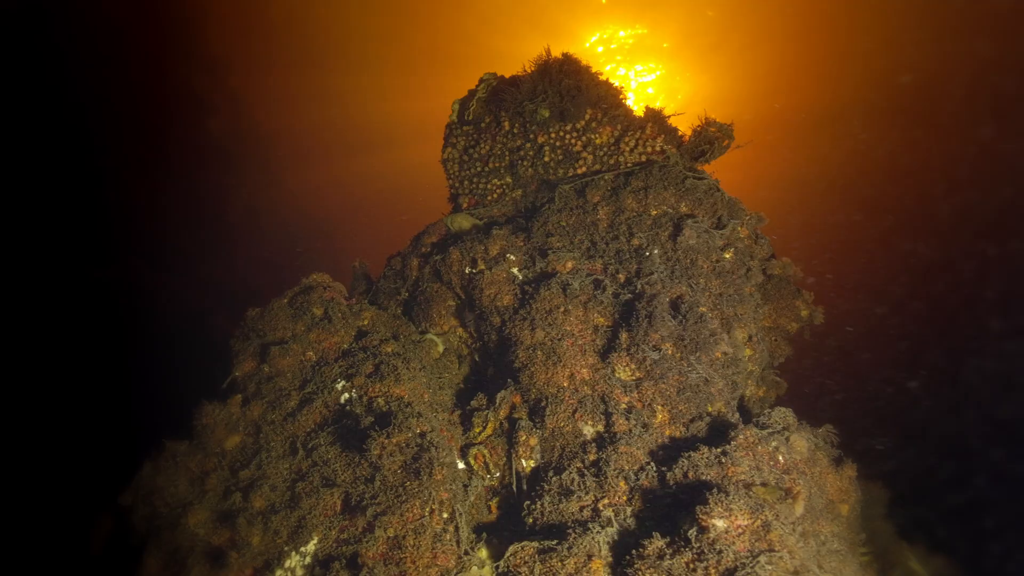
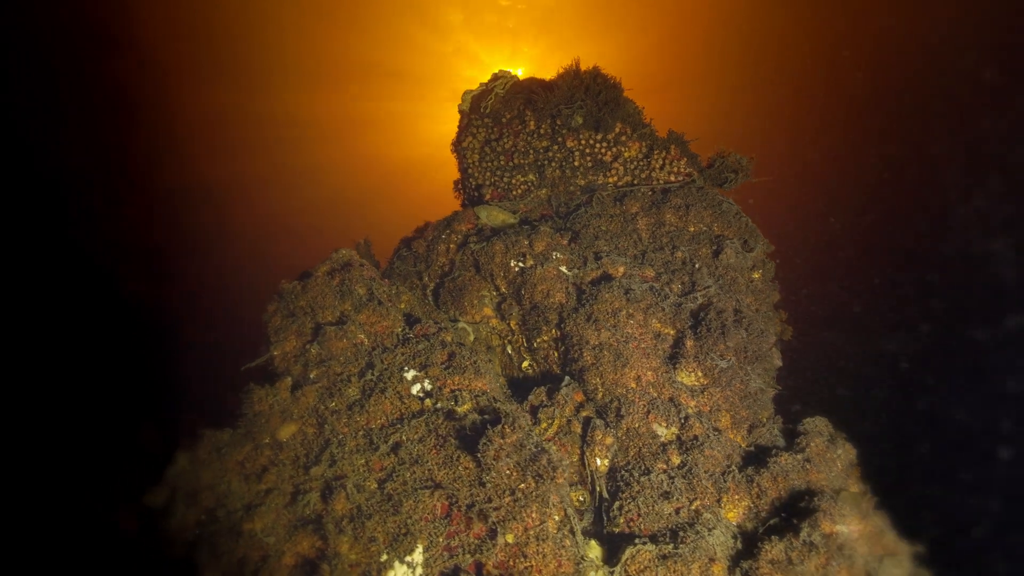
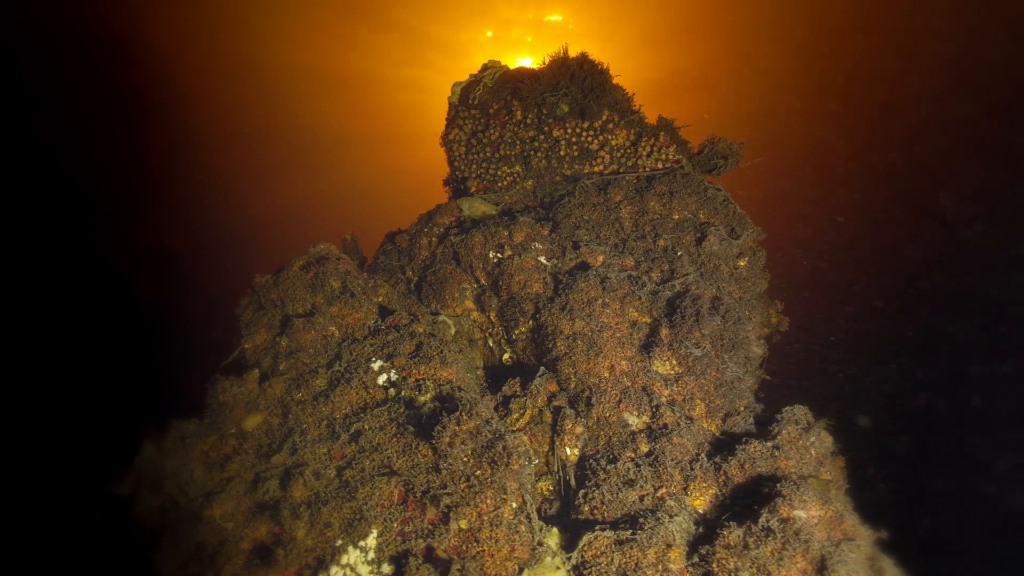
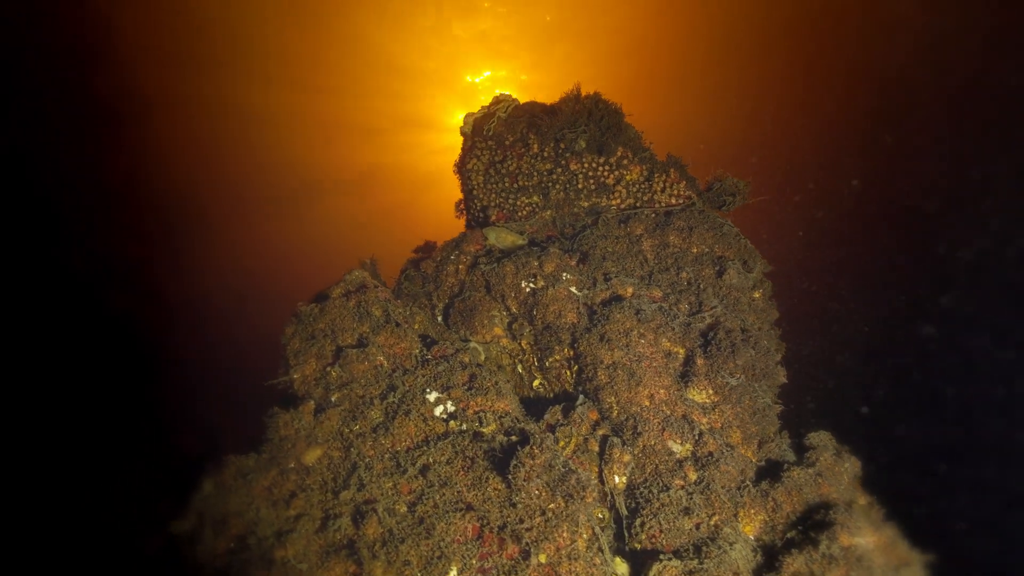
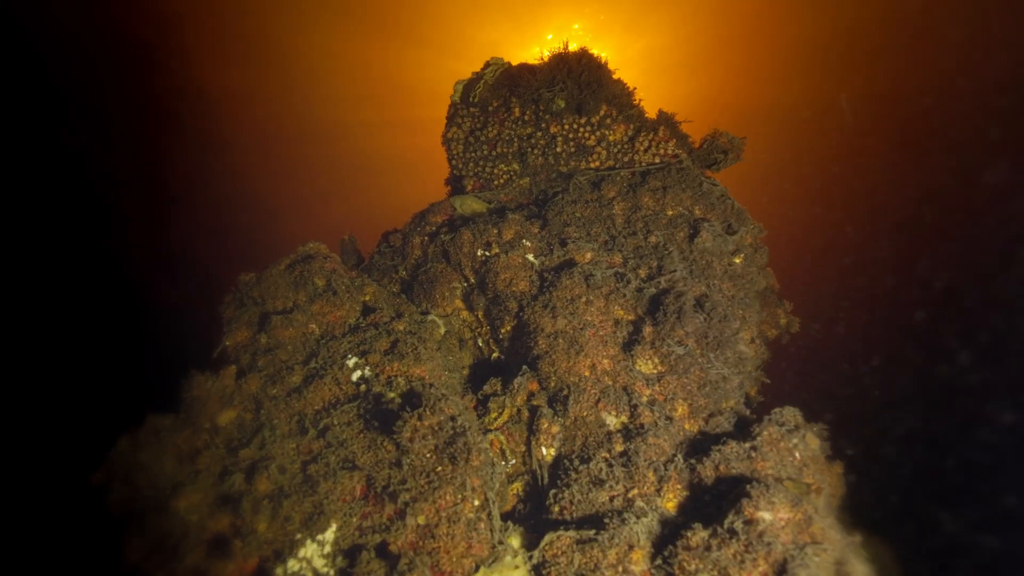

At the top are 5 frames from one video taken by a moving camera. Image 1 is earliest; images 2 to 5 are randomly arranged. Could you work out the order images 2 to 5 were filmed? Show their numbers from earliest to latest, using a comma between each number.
5, 3, 2, 4
